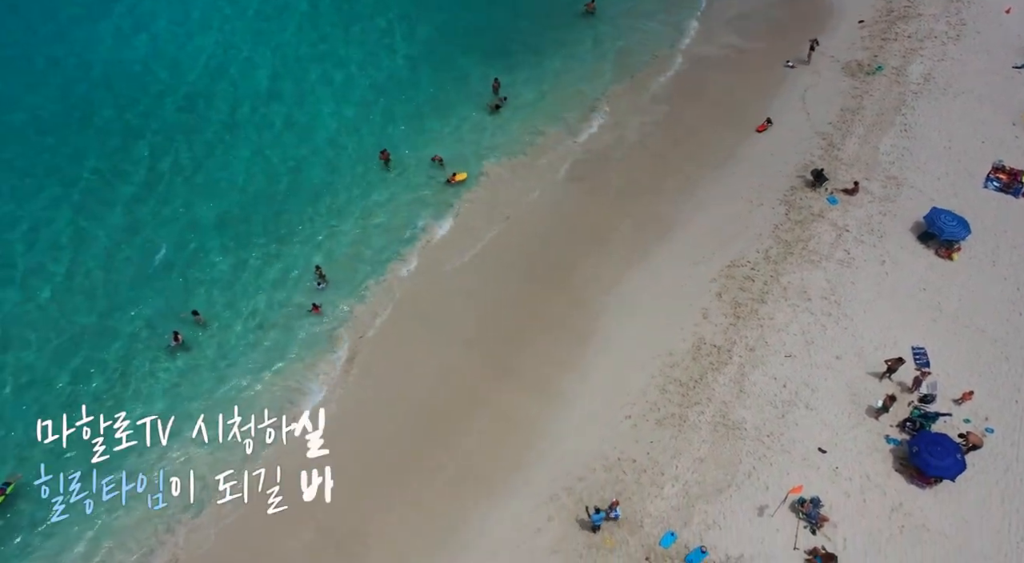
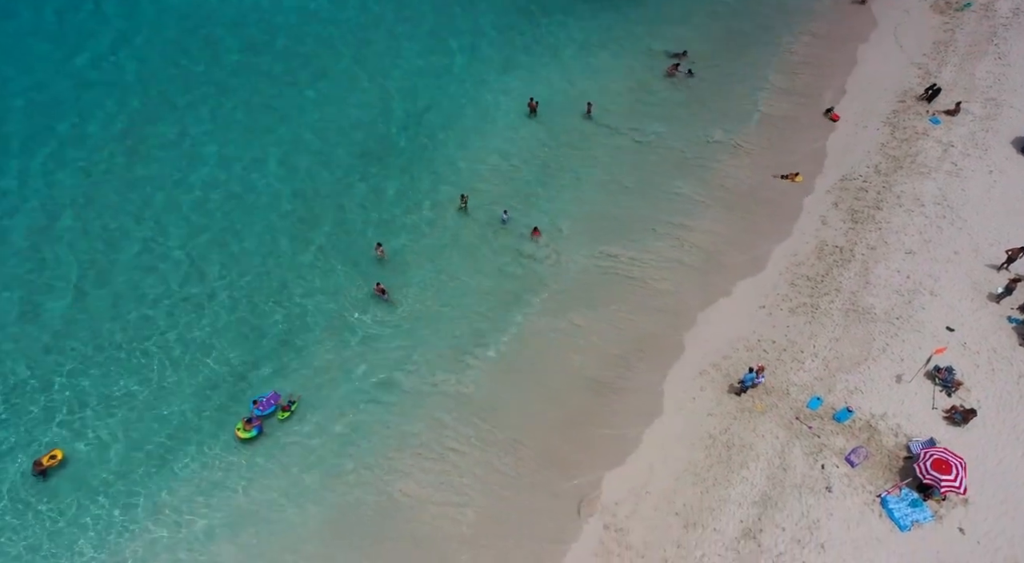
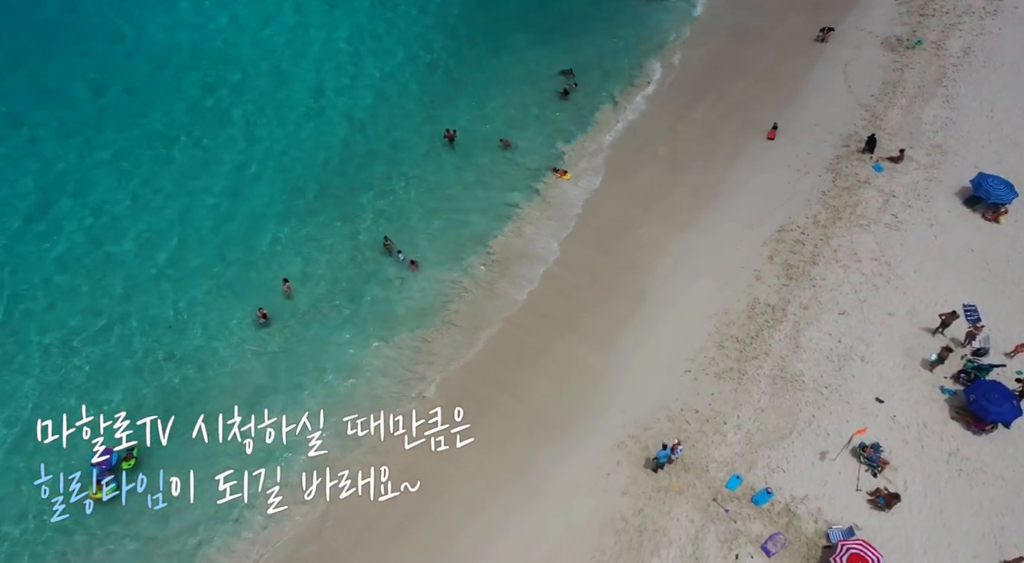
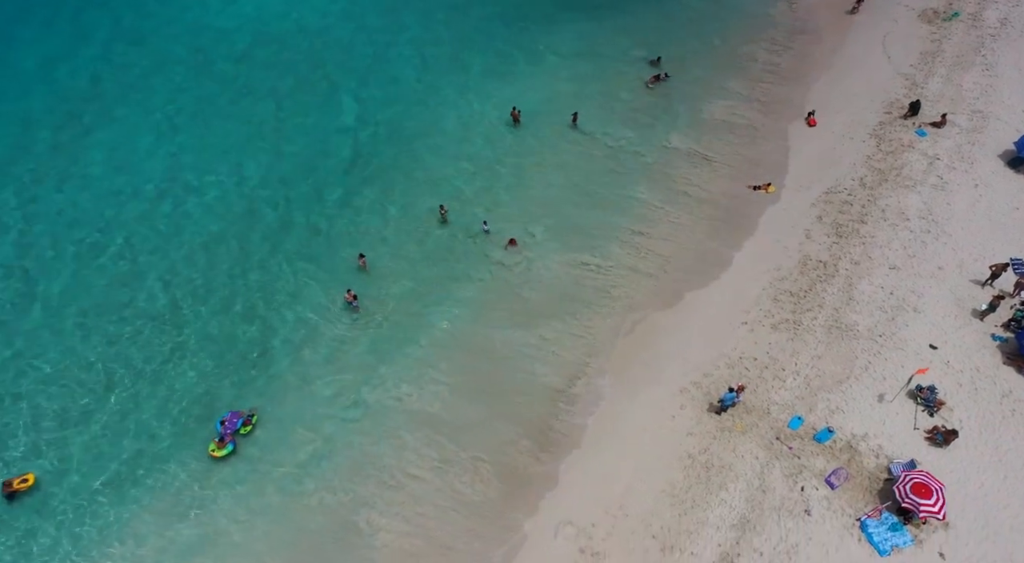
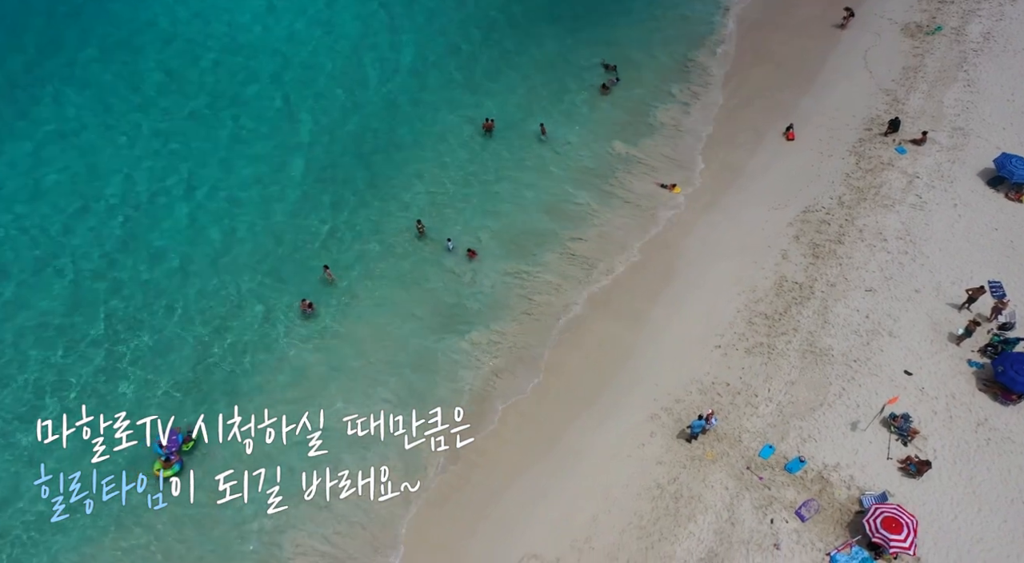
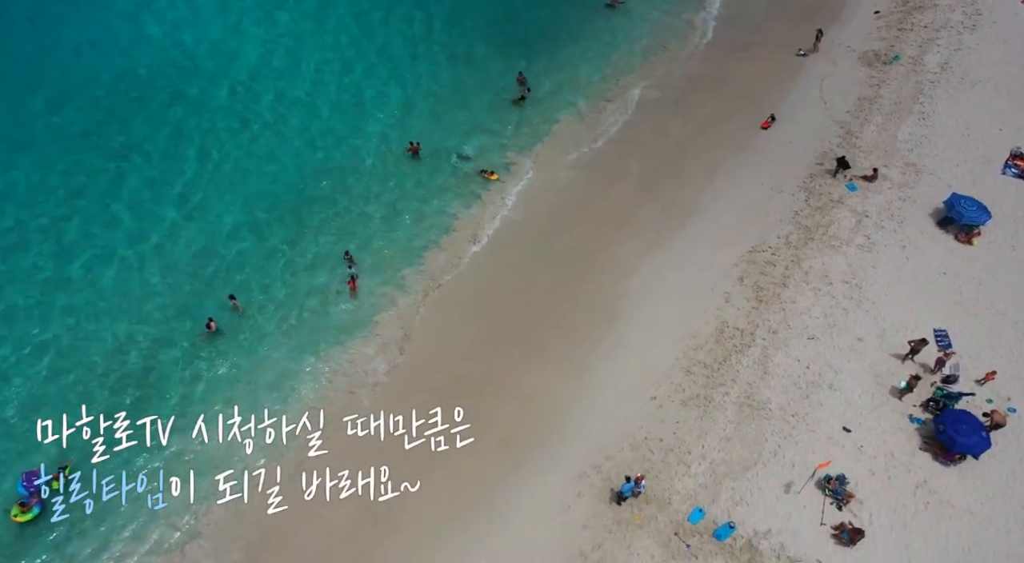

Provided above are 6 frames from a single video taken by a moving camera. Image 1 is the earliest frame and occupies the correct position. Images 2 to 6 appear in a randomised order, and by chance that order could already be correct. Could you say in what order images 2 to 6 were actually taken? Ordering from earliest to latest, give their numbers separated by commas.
6, 3, 5, 4, 2
